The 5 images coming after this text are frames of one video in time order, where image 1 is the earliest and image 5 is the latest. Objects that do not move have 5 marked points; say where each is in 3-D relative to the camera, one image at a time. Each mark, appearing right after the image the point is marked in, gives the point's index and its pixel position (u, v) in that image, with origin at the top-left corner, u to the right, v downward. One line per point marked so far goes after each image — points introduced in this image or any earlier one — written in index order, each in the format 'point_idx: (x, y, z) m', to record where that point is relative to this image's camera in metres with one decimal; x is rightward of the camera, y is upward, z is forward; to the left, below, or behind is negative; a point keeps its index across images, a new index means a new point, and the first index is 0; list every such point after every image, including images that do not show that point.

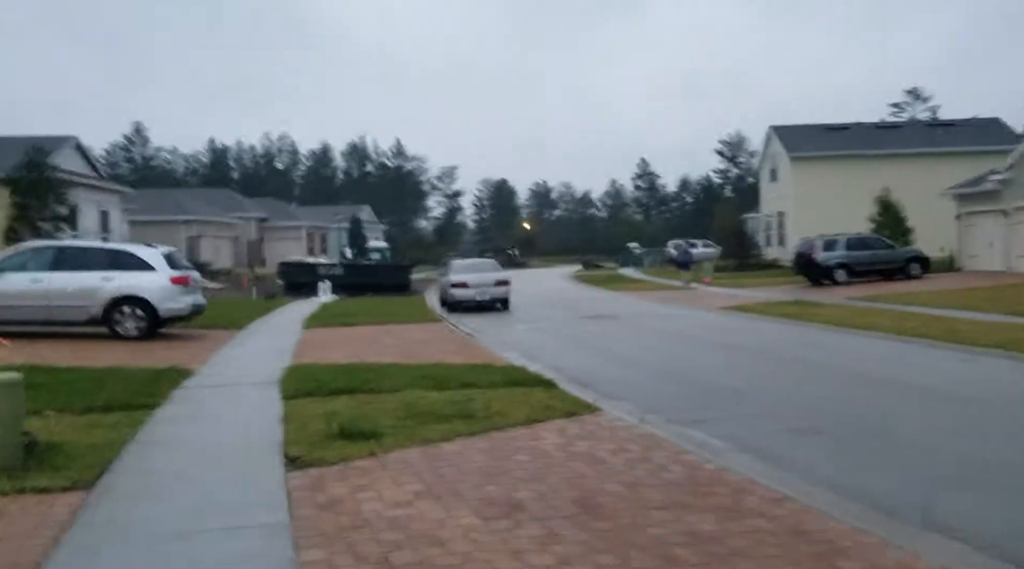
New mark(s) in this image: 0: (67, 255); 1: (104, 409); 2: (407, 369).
0: (-8.8, +0.6, +17.0) m
1: (-4.5, -1.4, +9.6) m
2: (-1.4, -1.2, +12.1) m
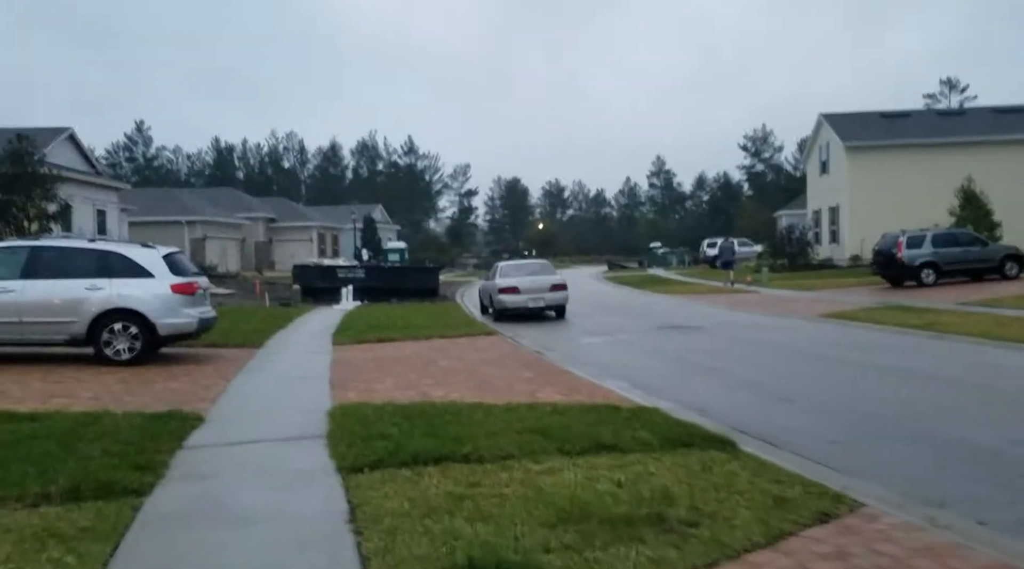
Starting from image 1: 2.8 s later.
0: (-7.4, +0.4, +13.7) m
1: (-3.2, -1.5, +6.2) m
2: (-0.1, -1.3, +8.7) m
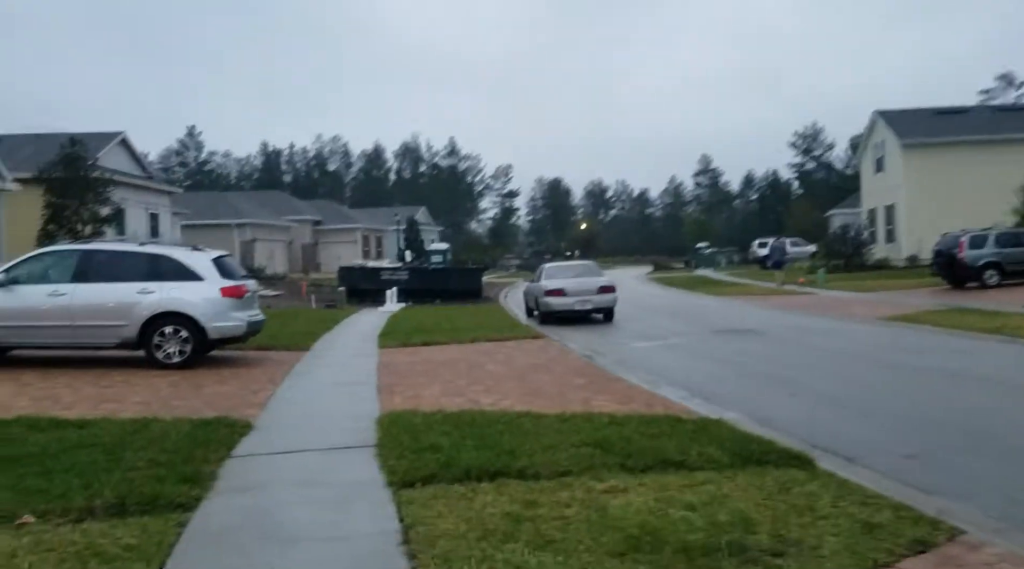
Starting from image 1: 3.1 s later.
0: (-6.6, +0.4, +13.7) m
1: (-2.8, -1.6, +6.0) m
2: (+0.4, -1.4, +8.4) m
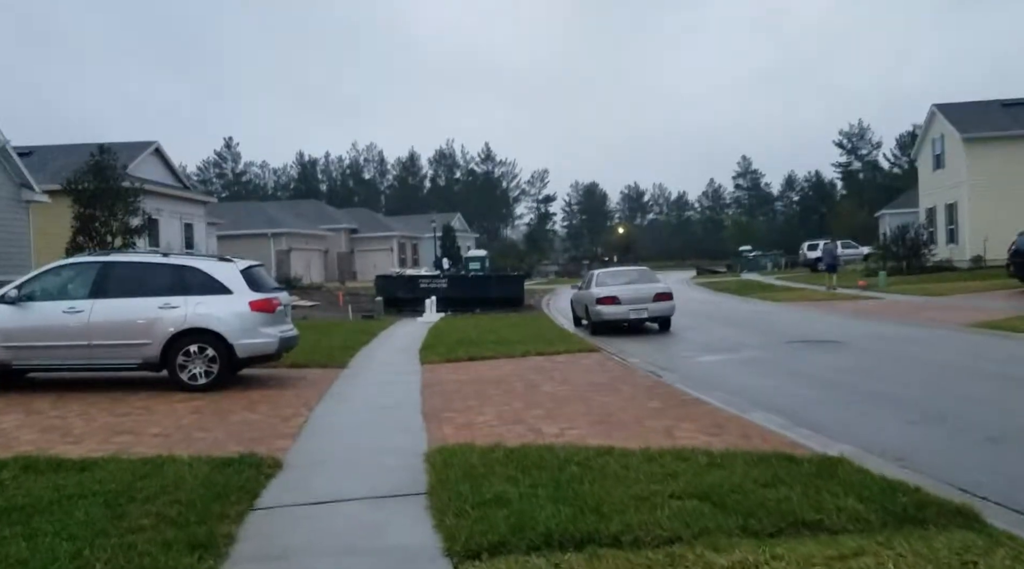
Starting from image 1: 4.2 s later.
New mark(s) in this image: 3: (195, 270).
0: (-5.8, +0.1, +12.5) m
1: (-2.2, -1.7, +4.7) m
2: (+1.1, -1.5, +6.9) m
3: (-4.6, +0.2, +12.6) m
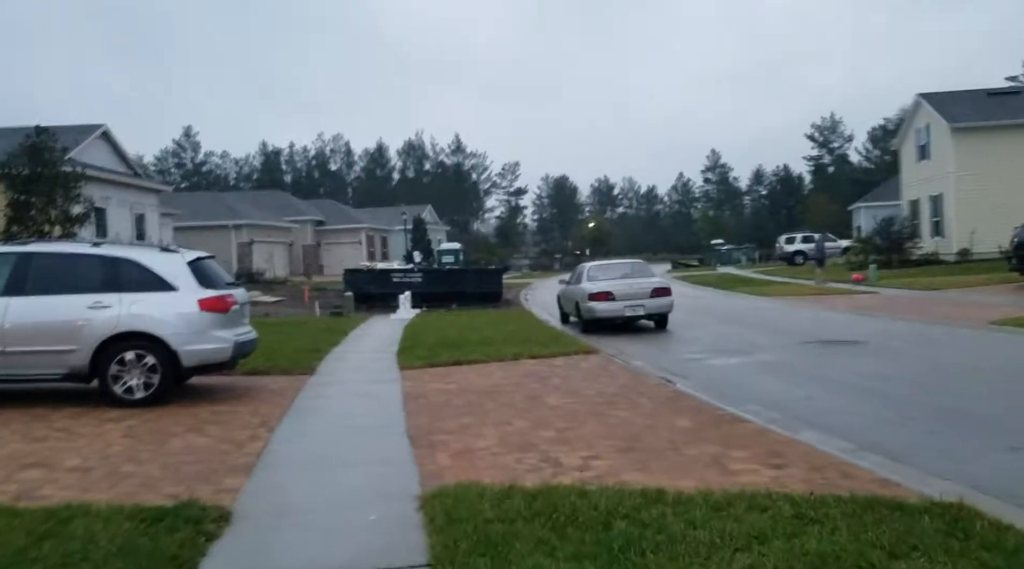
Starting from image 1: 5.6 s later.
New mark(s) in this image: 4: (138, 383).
0: (-5.9, +0.2, +10.6) m
1: (-2.0, -1.7, +2.9) m
2: (+1.2, -1.4, +5.2) m
3: (-4.7, +0.3, +10.6) m
4: (-4.5, -1.2, +10.5) m
